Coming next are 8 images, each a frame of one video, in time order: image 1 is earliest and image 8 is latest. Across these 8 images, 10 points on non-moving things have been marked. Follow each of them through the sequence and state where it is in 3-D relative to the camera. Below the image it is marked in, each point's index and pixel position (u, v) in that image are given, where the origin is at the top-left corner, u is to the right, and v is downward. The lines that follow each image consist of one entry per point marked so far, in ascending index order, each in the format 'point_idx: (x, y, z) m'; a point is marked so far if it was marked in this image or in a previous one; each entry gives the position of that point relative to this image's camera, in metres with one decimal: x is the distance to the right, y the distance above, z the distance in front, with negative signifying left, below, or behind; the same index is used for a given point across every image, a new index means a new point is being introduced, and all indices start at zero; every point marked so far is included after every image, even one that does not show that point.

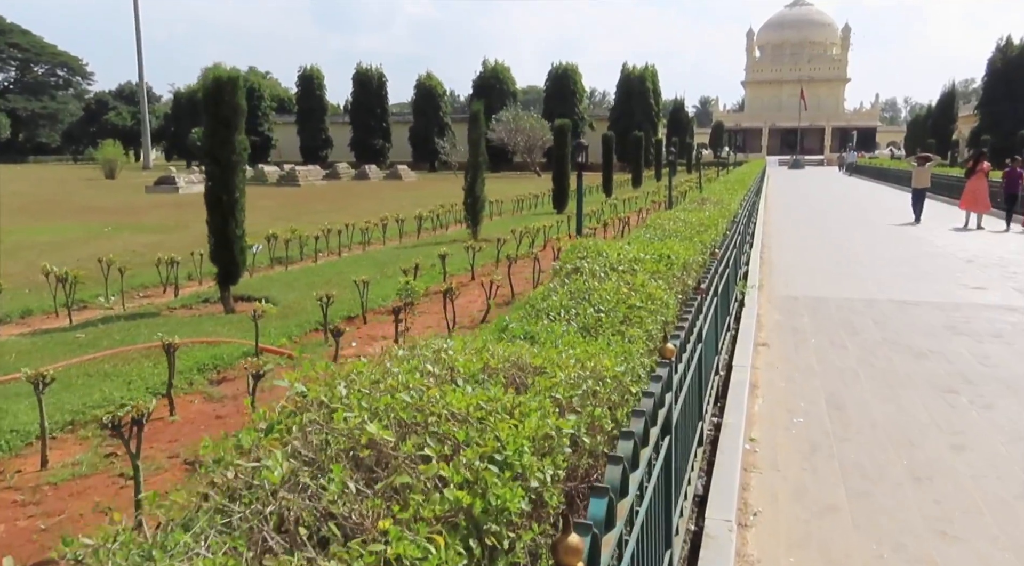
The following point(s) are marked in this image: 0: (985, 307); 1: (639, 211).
0: (+4.1, -0.2, +7.0) m
1: (+2.6, +1.4, +16.7) m
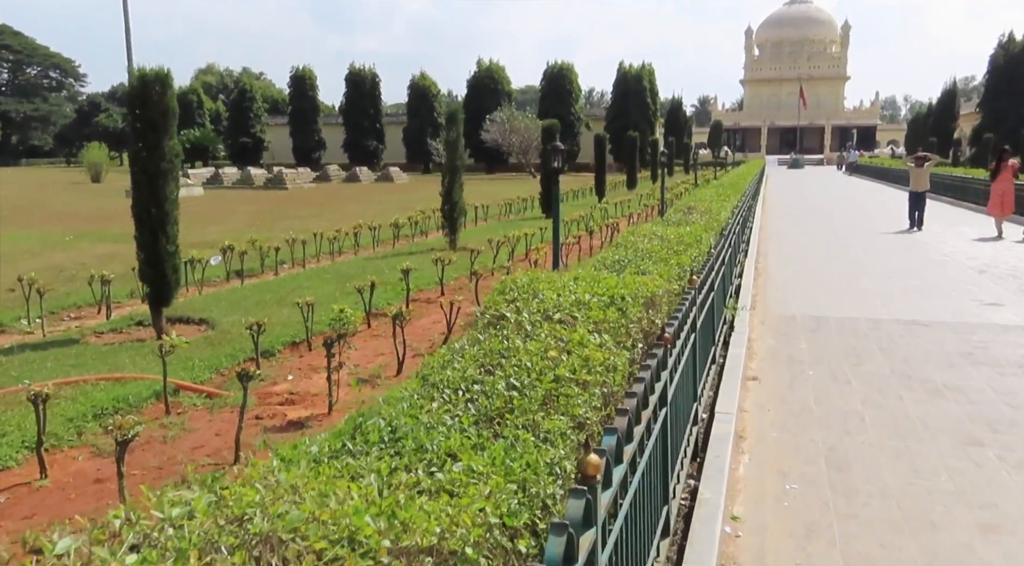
0: (+3.8, -0.4, +6.2) m
1: (+2.3, +1.3, +16.0) m
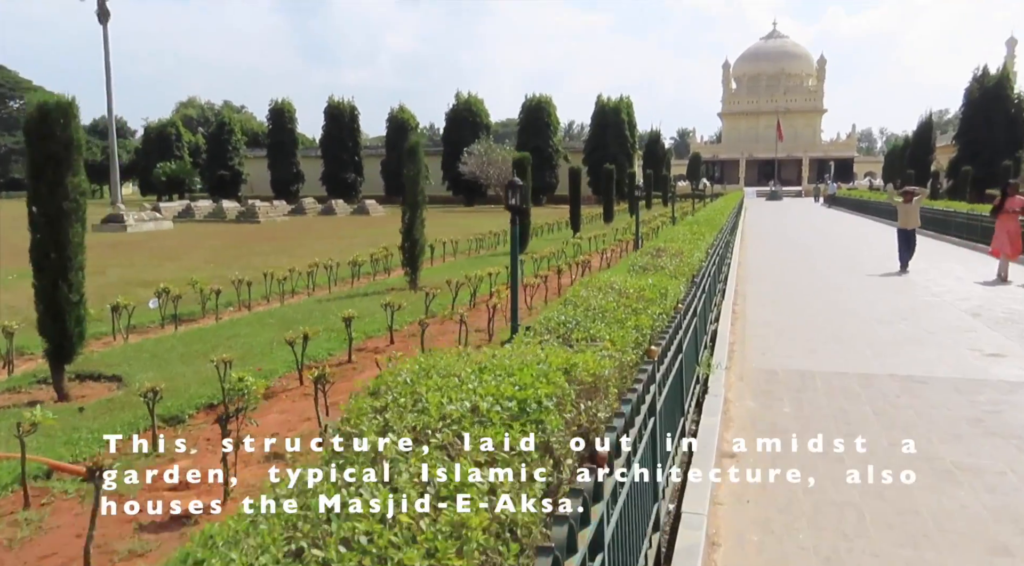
0: (+3.4, -0.7, +5.6) m
1: (+1.7, +0.6, +15.4) m
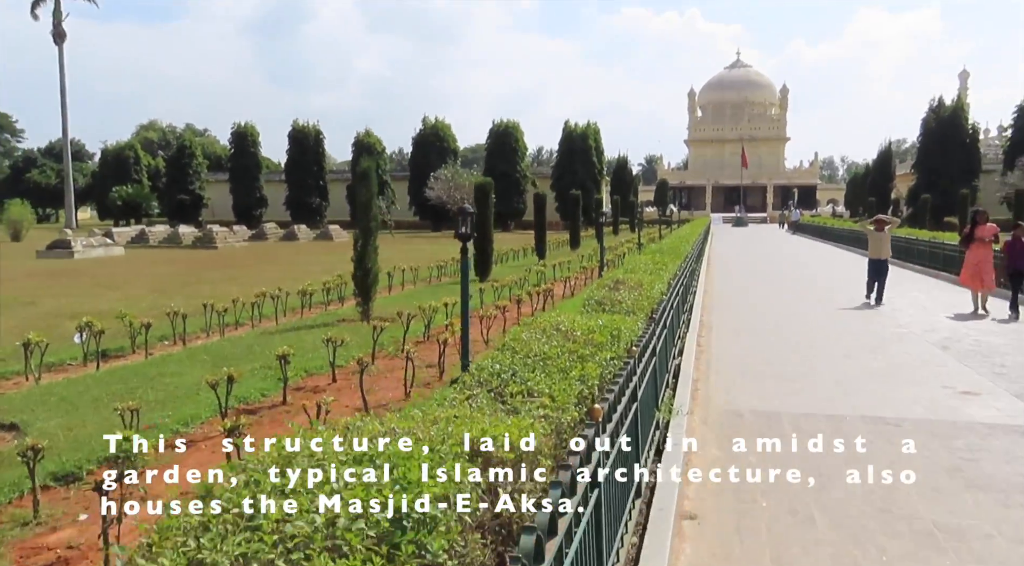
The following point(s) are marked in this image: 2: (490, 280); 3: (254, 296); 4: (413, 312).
0: (+3.1, -1.0, +5.2) m
1: (+1.0, 0.0, +14.9) m
2: (-0.5, +0.1, +17.5) m
3: (-3.9, -0.2, +12.0) m
4: (-1.2, -0.4, +9.9) m
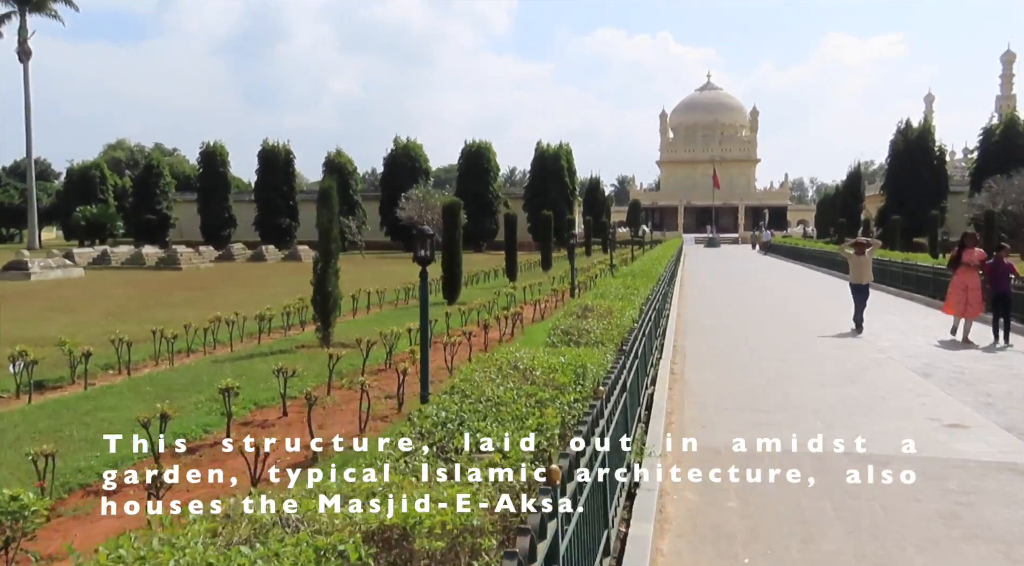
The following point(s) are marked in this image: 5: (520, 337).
0: (+2.8, -1.1, +4.9) m
1: (+0.4, -0.4, +14.6) m
2: (-1.1, -0.4, +17.1) m
3: (-4.4, -0.6, +11.5) m
4: (-1.6, -0.7, +9.5) m
5: (+0.1, -0.8, +11.3) m
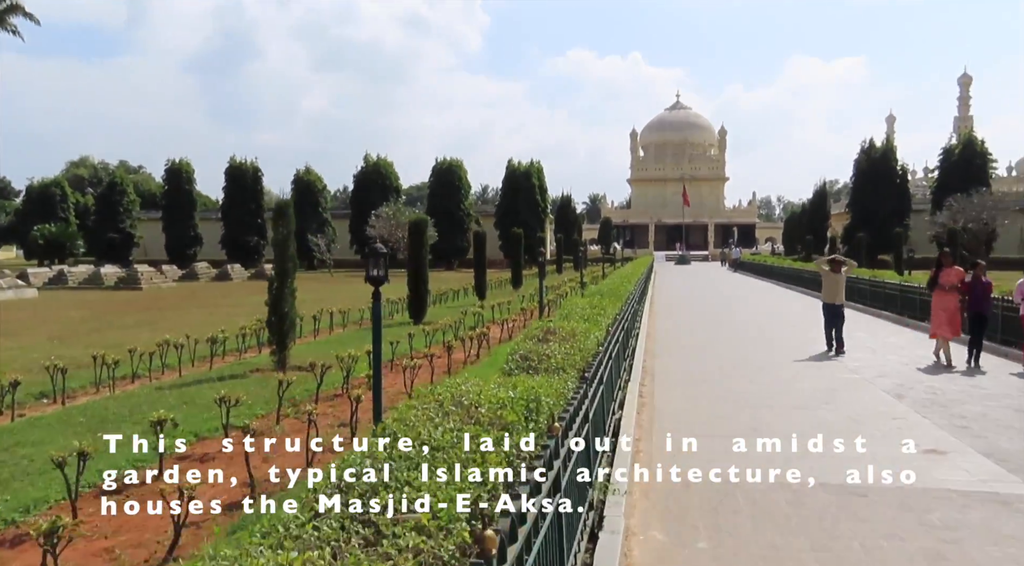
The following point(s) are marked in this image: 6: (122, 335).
0: (+2.6, -1.2, +4.6) m
1: (-0.2, -0.7, +14.2) m
2: (-1.8, -0.8, +16.7) m
3: (-4.8, -0.9, +11.0) m
4: (-2.0, -0.9, +9.0) m
5: (-0.4, -1.0, +11.0) m
6: (-7.0, -0.9, +14.3) m
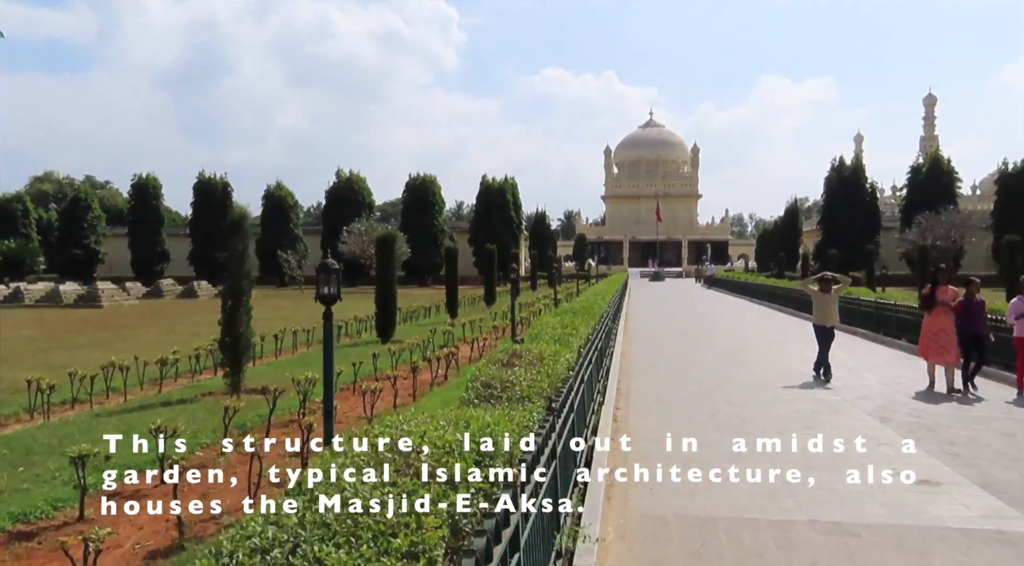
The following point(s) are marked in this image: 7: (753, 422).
0: (+2.4, -1.3, +4.2) m
1: (-0.7, -1.0, +13.7) m
2: (-2.4, -1.2, +16.1) m
3: (-5.2, -1.1, +10.3) m
4: (-2.4, -1.1, +8.5) m
5: (-0.8, -1.3, +10.5) m
6: (-7.5, -1.2, +13.6) m
7: (+2.3, -1.3, +7.5) m
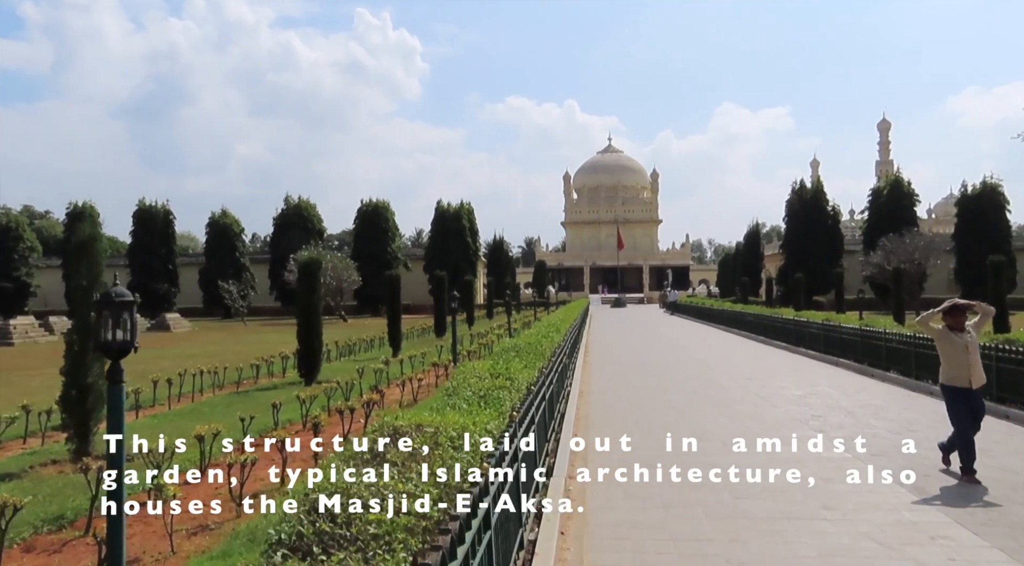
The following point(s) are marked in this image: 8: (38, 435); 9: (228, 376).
0: (+1.9, -1.4, +2.3) m
1: (-1.5, -1.5, +11.7) m
2: (-3.4, -1.7, +14.1) m
3: (-6.0, -1.5, +8.1) m
4: (-3.0, -1.4, +6.4) m
5: (-1.5, -1.6, +8.5) m
6: (-8.3, -1.8, +11.3) m
7: (+1.7, -1.5, +5.6) m
8: (-4.9, -1.6, +8.3) m
9: (-4.8, -1.6, +14.0) m
